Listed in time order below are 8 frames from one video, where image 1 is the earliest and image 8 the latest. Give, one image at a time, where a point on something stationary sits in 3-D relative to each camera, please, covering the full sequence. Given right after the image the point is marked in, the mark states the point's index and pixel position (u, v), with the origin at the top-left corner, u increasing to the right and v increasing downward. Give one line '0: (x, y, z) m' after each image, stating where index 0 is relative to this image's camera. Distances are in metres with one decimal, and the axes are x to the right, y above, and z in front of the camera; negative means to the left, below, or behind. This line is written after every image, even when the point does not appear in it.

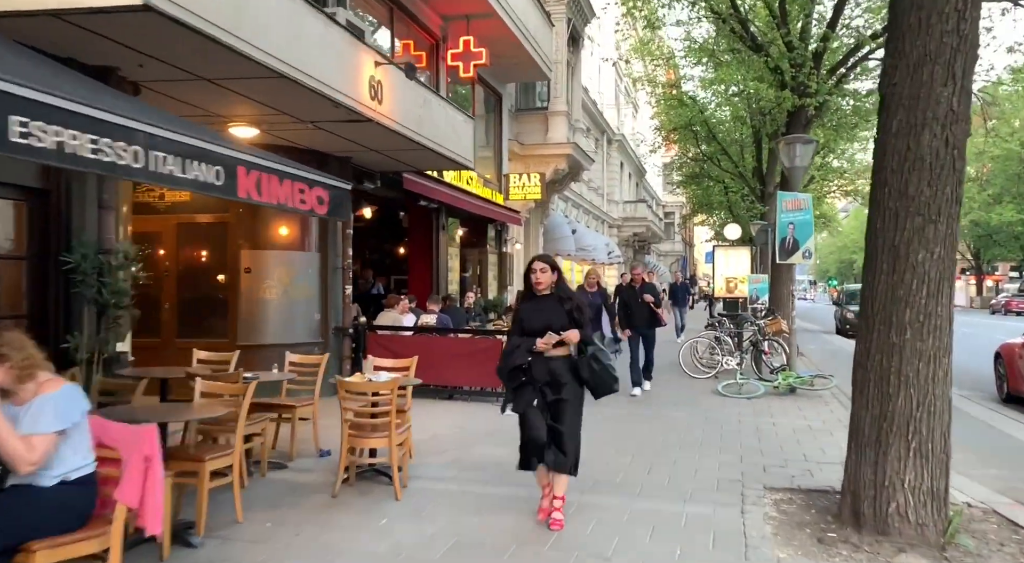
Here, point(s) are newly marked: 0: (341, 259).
0: (-2.2, +0.3, +10.5) m
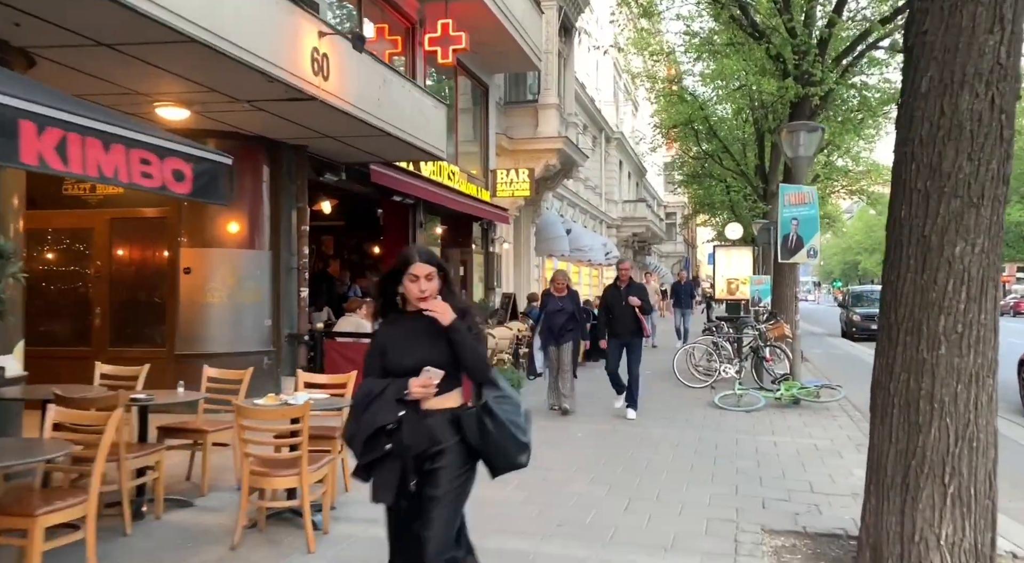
0: (-2.5, +0.3, +9.5) m
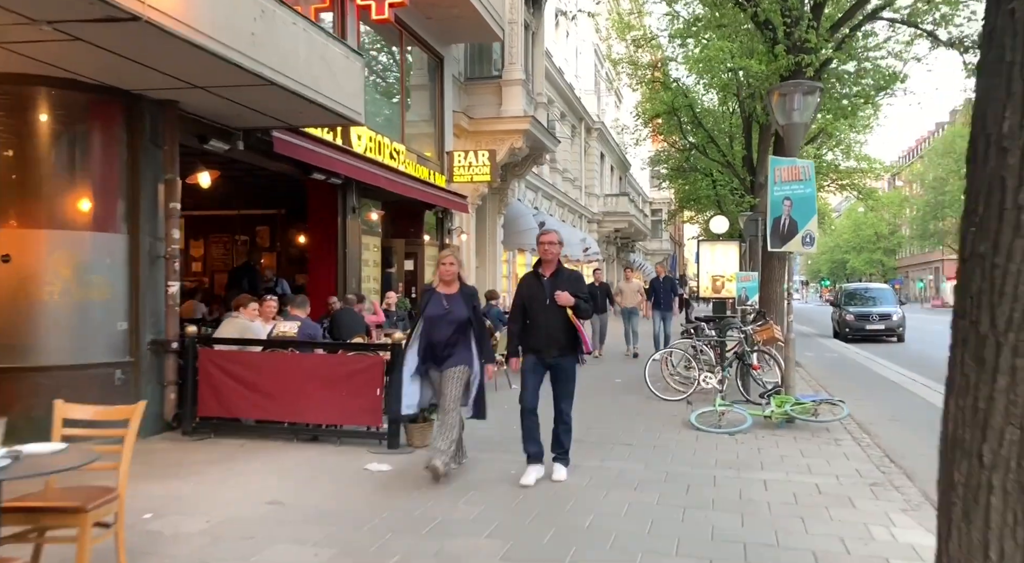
0: (-3.2, +0.4, +7.6) m
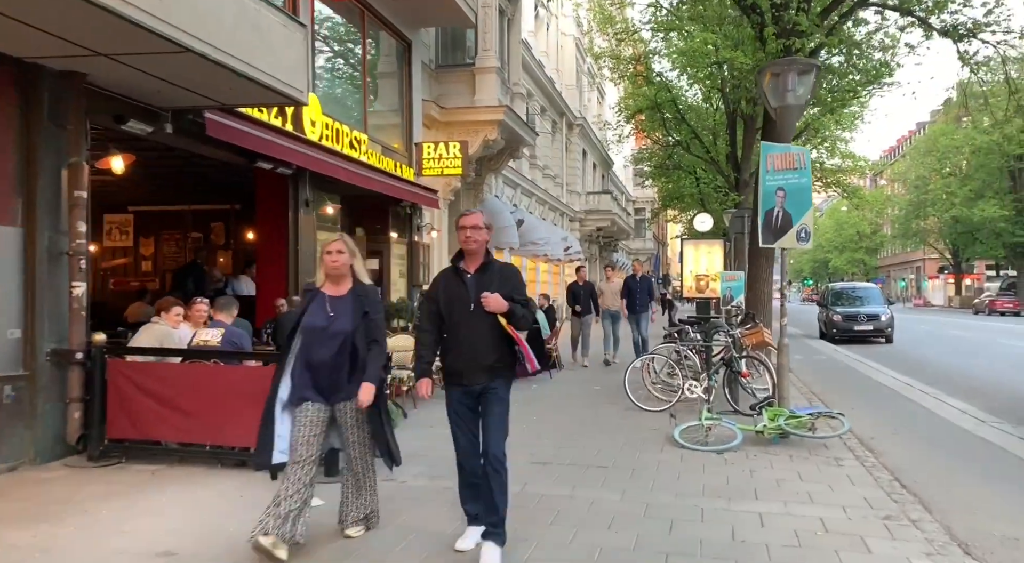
0: (-3.6, +0.3, +6.5) m
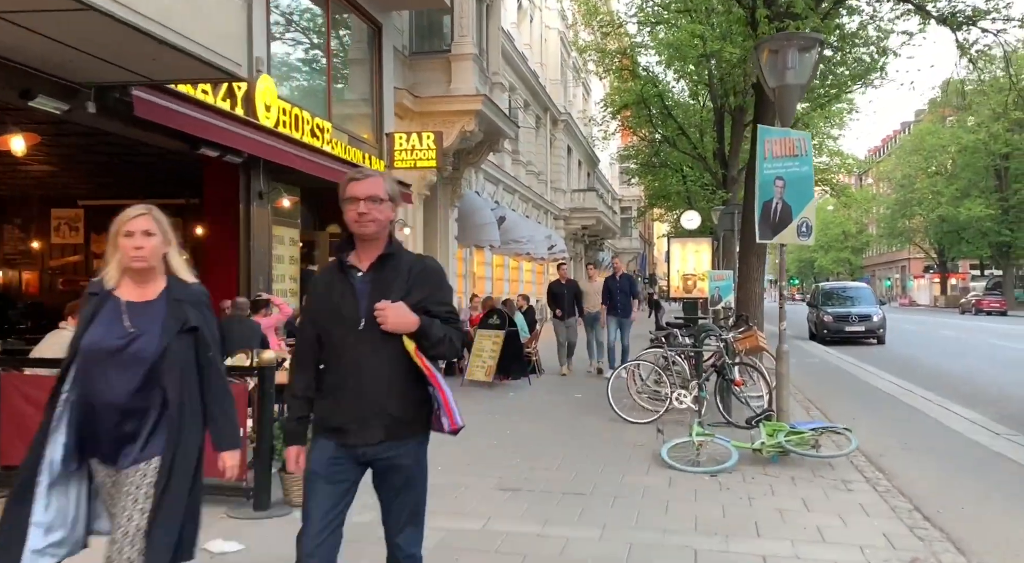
0: (-3.8, +0.4, +5.6) m
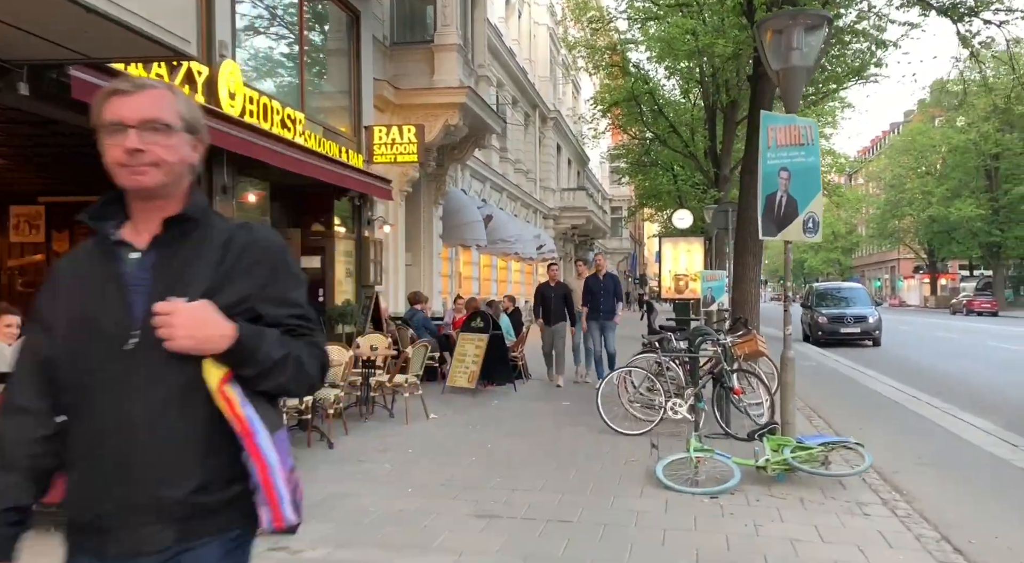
0: (-4.0, +0.3, +4.9) m
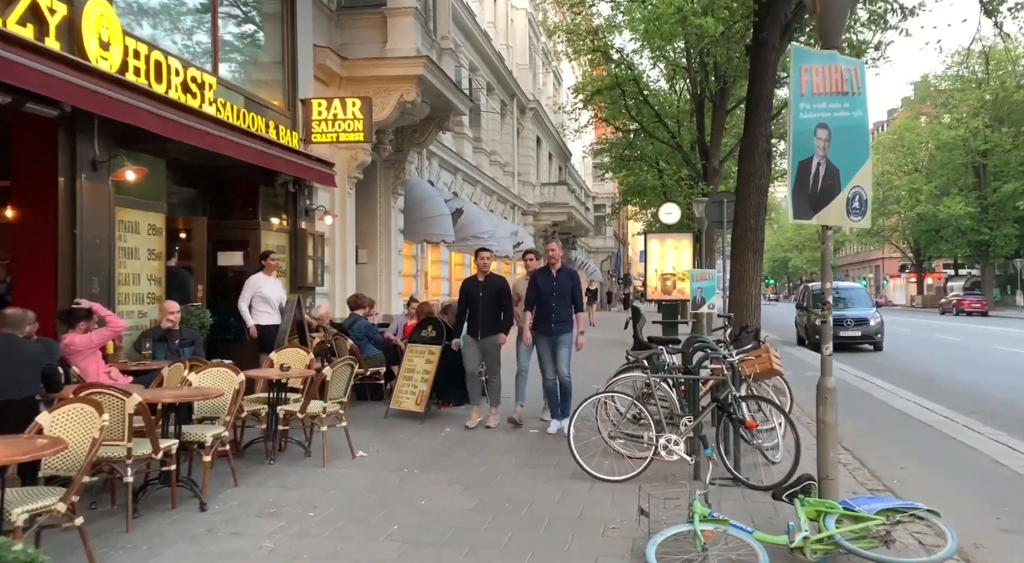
0: (-4.3, +0.3, +2.9) m
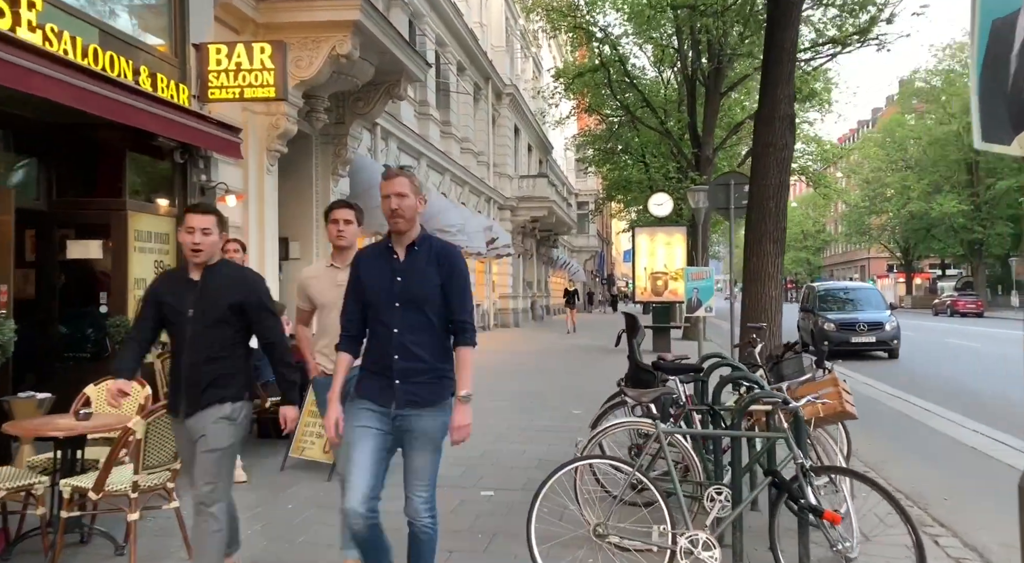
0: (-4.6, +0.4, +0.3) m
